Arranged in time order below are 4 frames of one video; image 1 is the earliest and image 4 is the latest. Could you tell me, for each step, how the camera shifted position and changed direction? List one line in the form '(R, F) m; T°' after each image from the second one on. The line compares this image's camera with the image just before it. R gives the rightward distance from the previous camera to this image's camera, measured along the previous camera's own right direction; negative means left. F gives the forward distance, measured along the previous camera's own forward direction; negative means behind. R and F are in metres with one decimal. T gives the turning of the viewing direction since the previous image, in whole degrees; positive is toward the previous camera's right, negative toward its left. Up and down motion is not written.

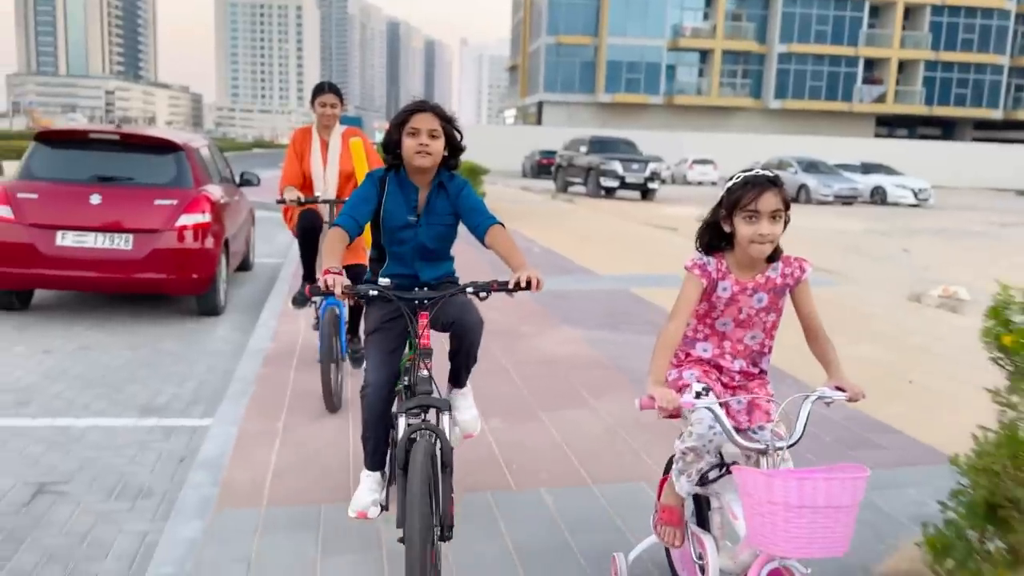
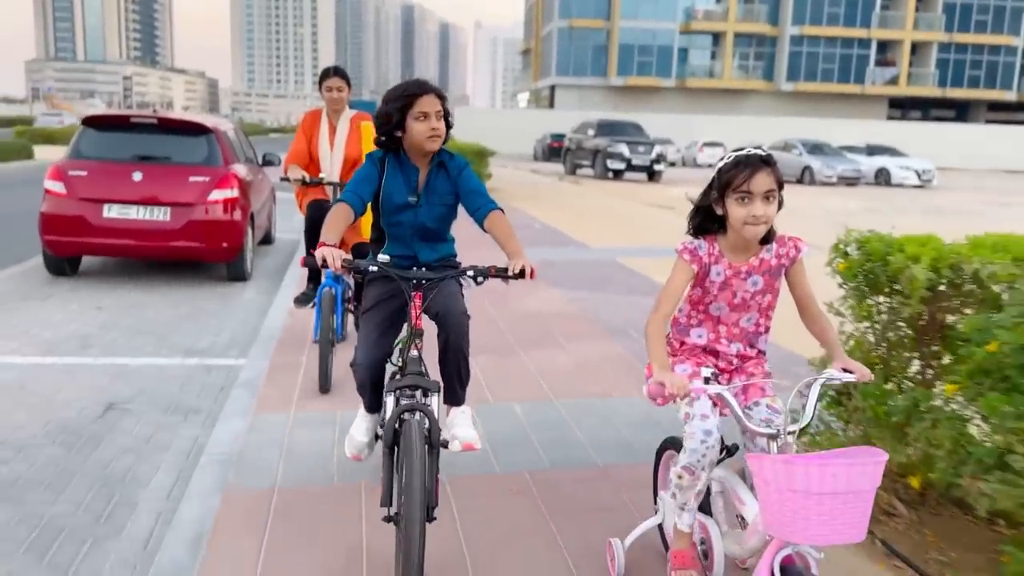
(+0.2, -0.9) m; -1°
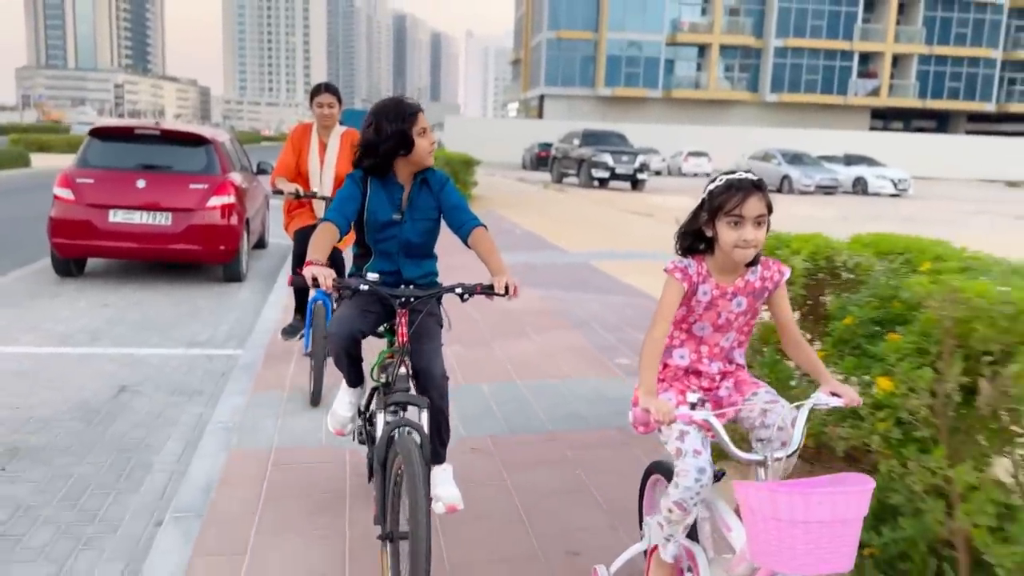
(+0.1, -0.6) m; +1°
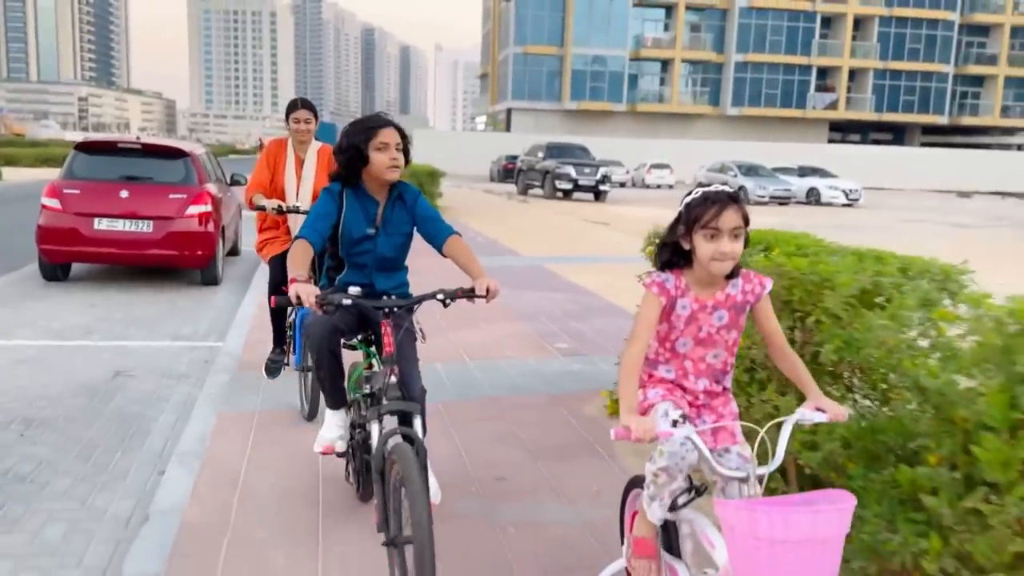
(+0.2, -0.8) m; +2°
